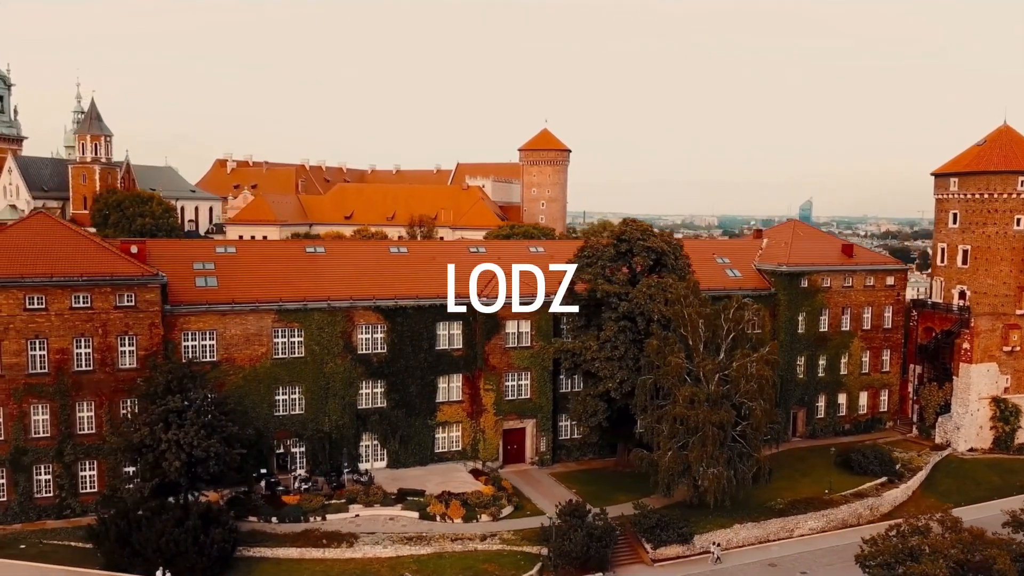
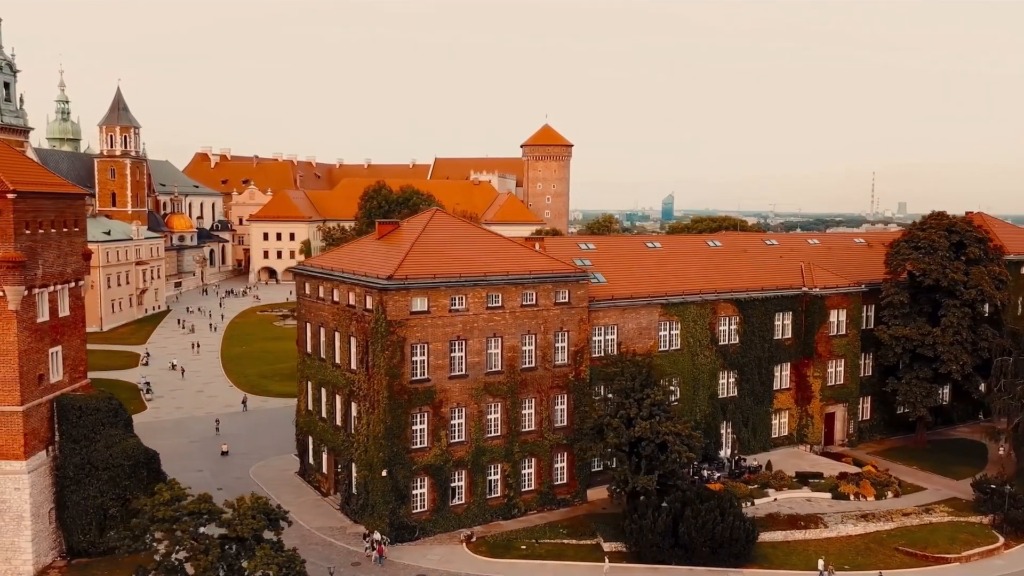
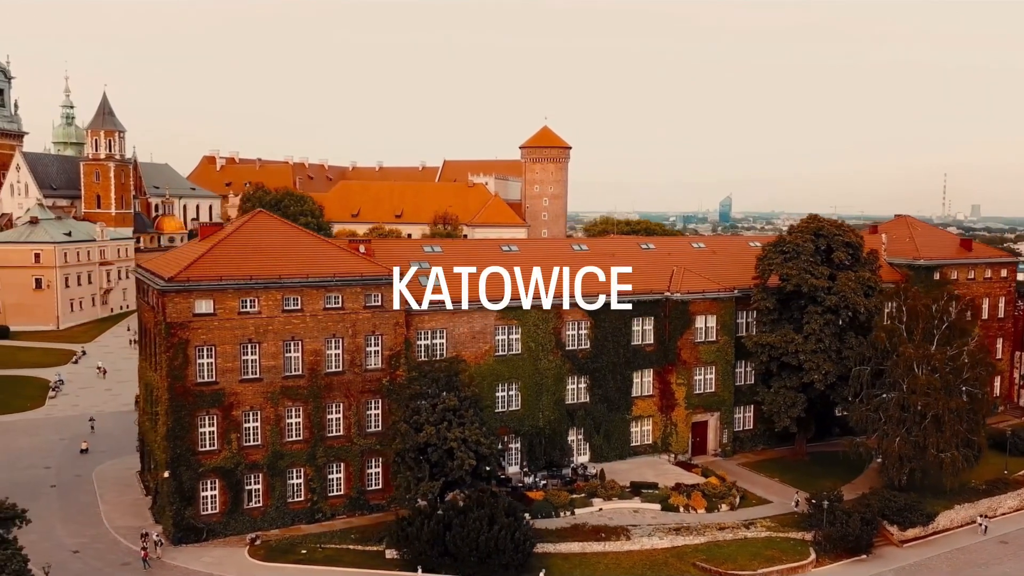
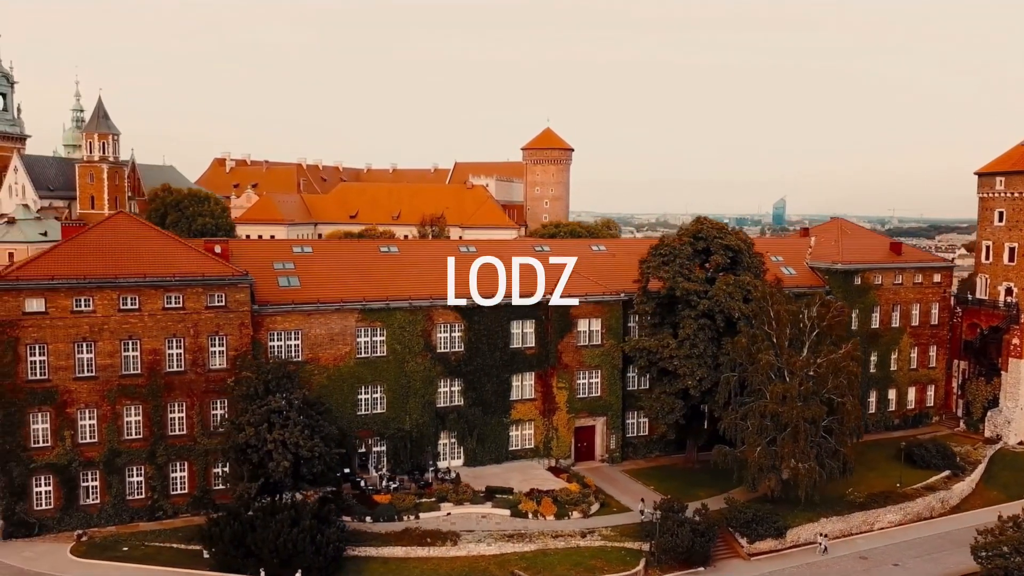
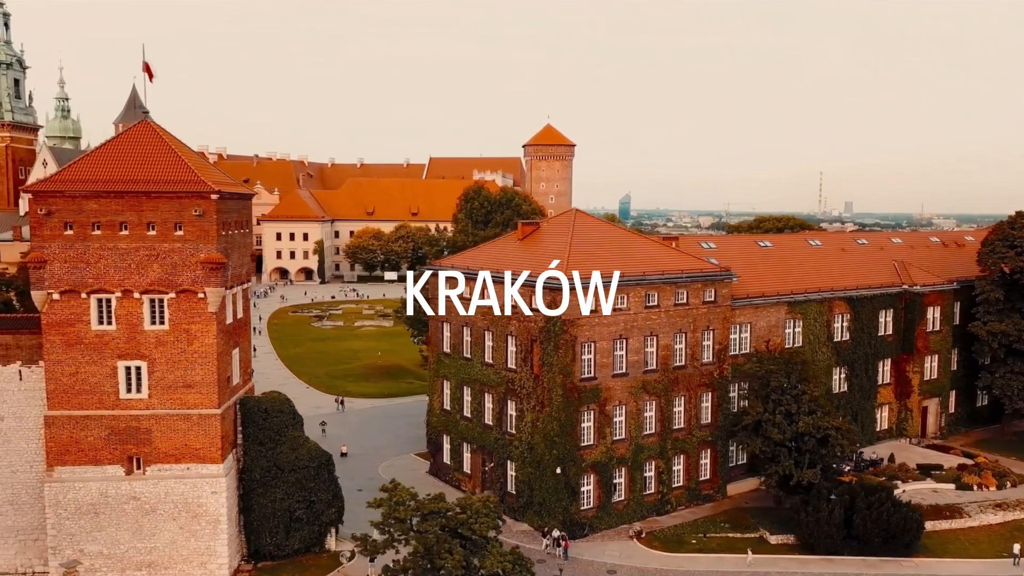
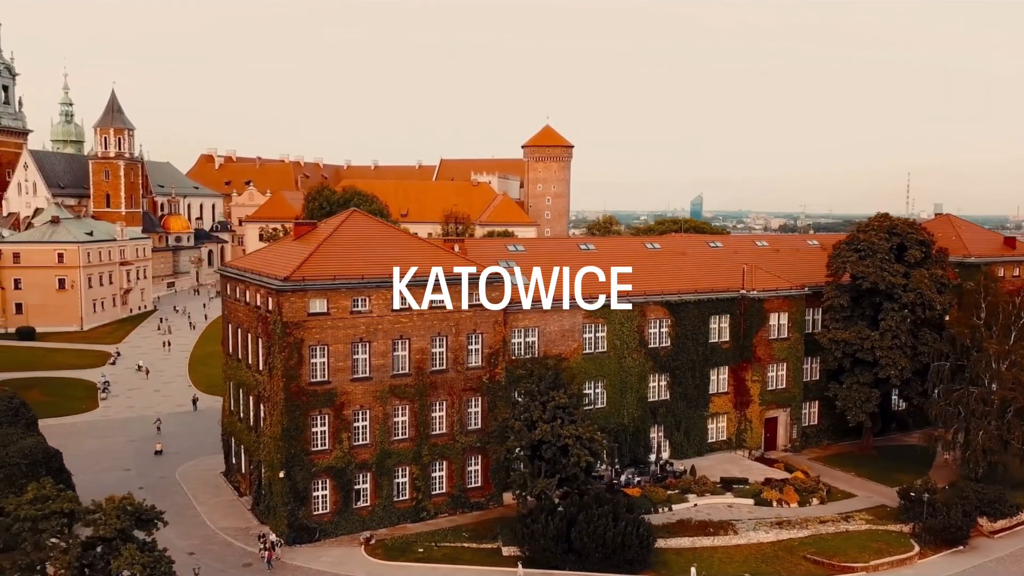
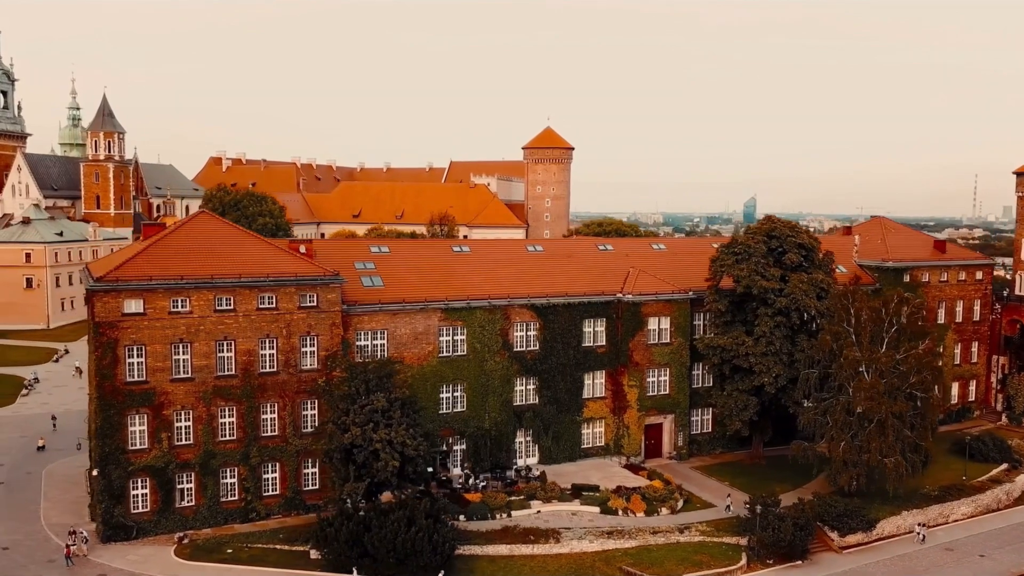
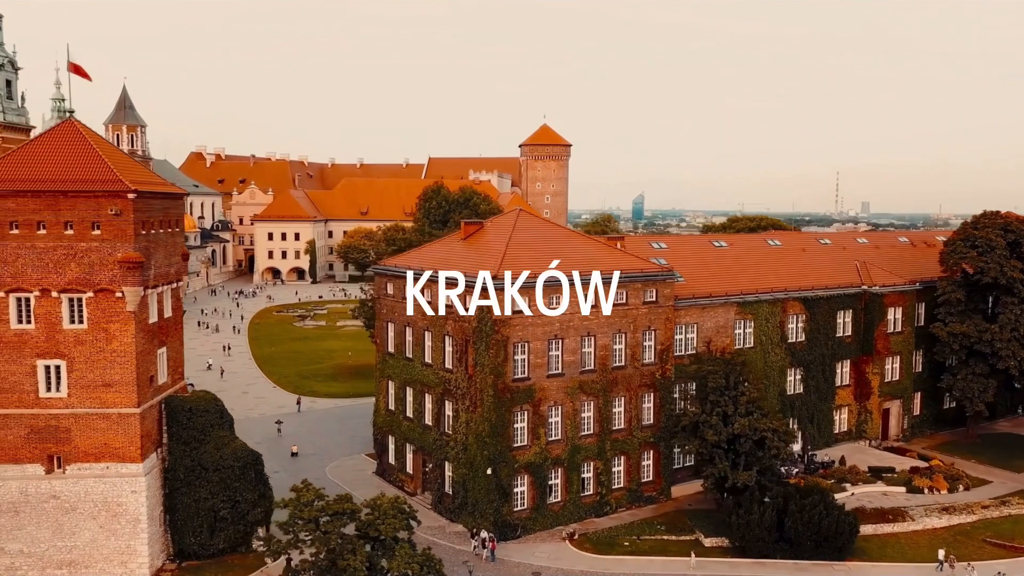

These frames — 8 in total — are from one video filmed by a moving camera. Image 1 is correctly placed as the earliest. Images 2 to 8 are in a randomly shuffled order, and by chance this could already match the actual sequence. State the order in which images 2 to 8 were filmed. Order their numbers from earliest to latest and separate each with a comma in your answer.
4, 7, 3, 6, 2, 8, 5
